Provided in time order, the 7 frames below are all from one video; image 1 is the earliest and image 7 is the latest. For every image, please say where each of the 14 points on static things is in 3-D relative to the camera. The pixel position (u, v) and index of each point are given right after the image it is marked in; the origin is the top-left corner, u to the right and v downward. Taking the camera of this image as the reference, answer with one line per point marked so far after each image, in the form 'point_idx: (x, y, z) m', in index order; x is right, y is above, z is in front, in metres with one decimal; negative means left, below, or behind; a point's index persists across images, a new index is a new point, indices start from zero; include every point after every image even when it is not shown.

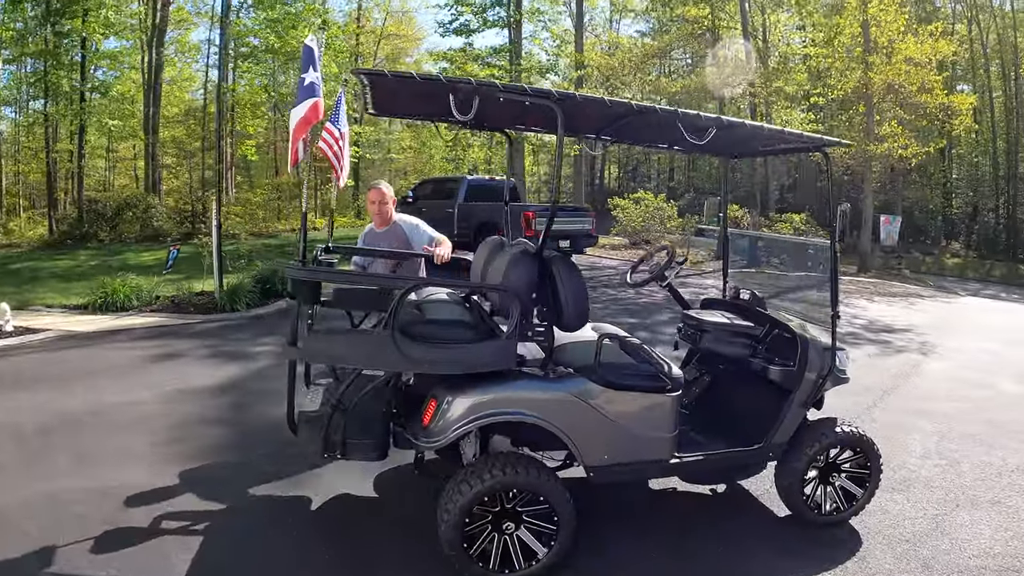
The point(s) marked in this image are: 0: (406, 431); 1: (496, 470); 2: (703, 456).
0: (-0.4, -0.5, +2.5) m
1: (0.0, -0.7, +2.5) m
2: (+0.9, -0.8, +3.1) m
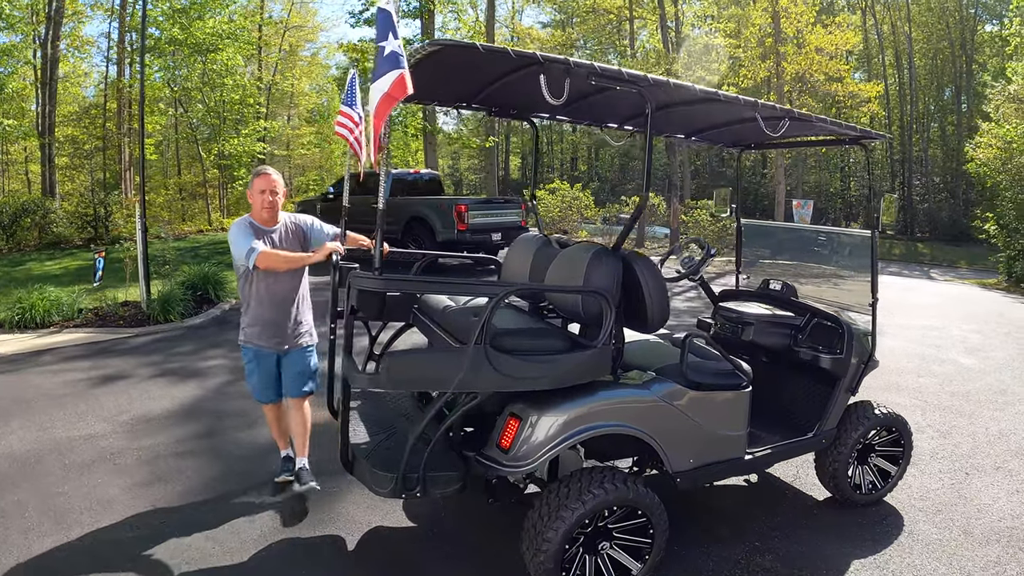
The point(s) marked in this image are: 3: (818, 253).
0: (-0.1, -0.6, +2.3) m
1: (+0.3, -0.7, +2.2) m
2: (+1.1, -0.7, +3.0) m
3: (+1.6, +0.2, +3.7) m
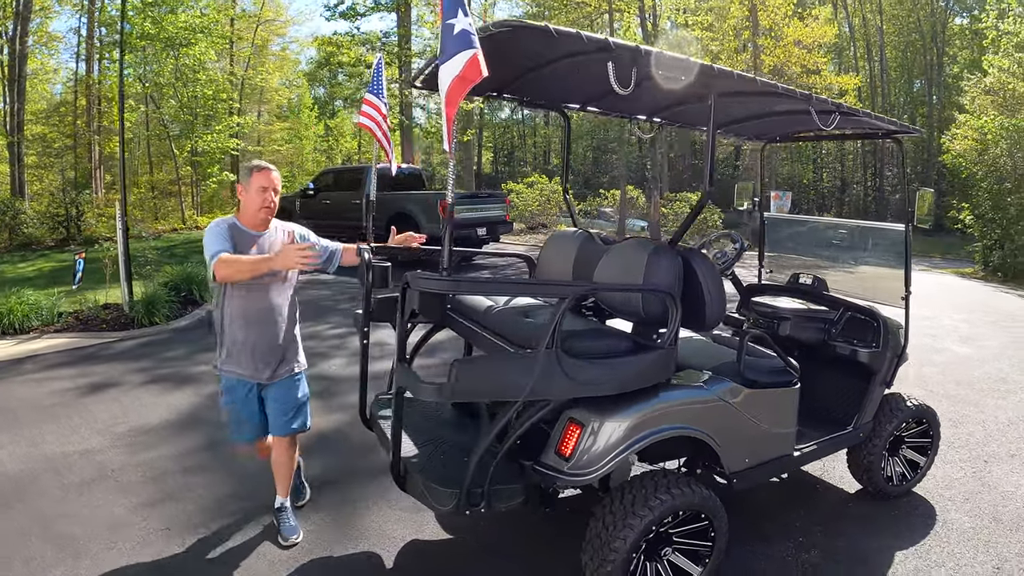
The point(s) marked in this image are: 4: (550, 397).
0: (+0.1, -0.6, +2.2) m
1: (+0.5, -0.7, +2.2) m
2: (+1.3, -0.7, +2.9) m
3: (+1.8, +0.2, +3.6) m
4: (+0.1, -0.3, +1.9) m
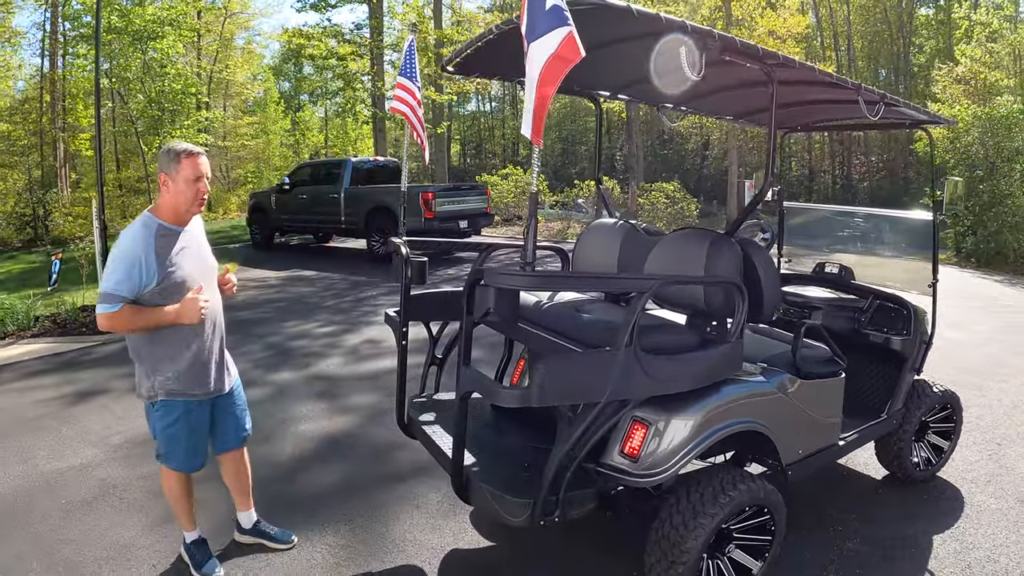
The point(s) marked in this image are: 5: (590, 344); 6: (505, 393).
0: (+0.3, -0.5, +2.2) m
1: (+0.7, -0.6, +2.1) m
2: (+1.5, -0.6, +2.9) m
3: (+1.9, +0.3, +3.7) m
4: (+0.3, -0.3, +1.8) m
5: (+0.2, -0.2, +2.0) m
6: (0.0, -0.3, +1.6) m
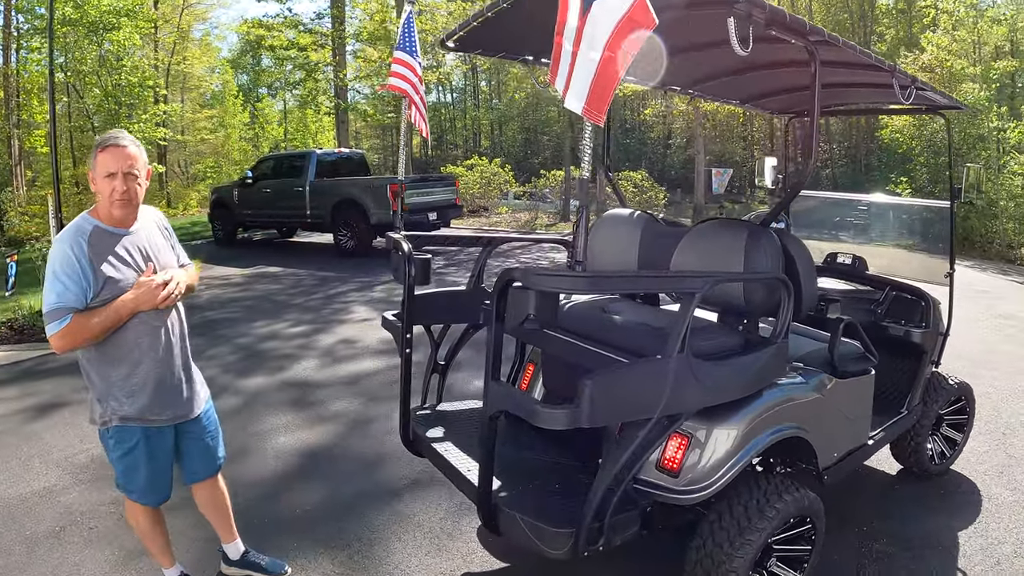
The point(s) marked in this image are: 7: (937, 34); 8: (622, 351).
0: (+0.4, -0.5, +2.0) m
1: (+0.8, -0.6, +2.0) m
2: (+1.6, -0.6, +2.8) m
3: (+1.9, +0.3, +3.6) m
4: (+0.4, -0.3, +1.7) m
5: (+0.3, -0.2, +1.8) m
6: (+0.1, -0.3, +1.4) m
7: (+10.5, +6.3, +16.7) m
8: (+0.3, -0.2, +1.8) m
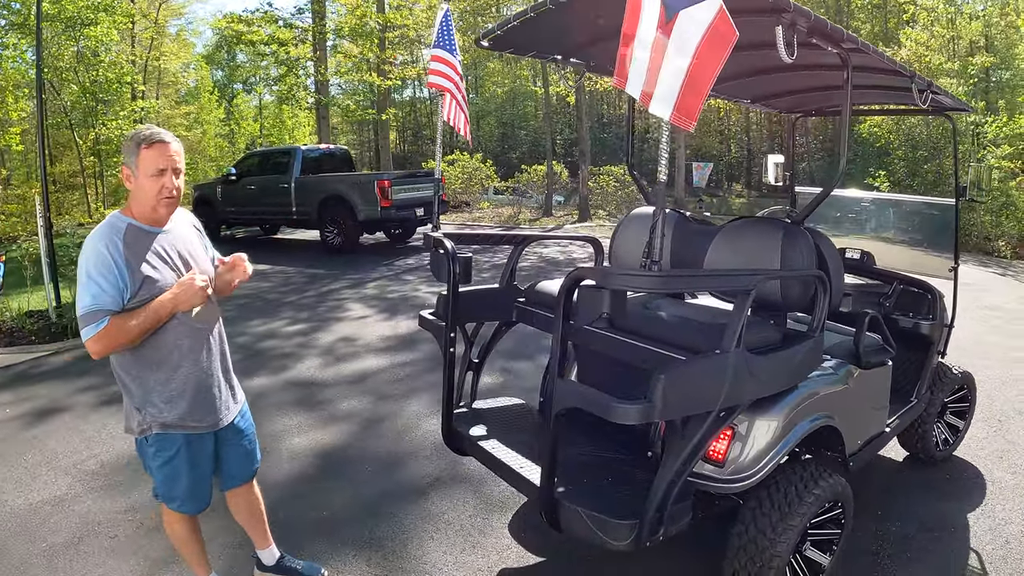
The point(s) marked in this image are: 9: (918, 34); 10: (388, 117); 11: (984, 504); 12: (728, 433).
0: (+0.5, -0.5, +2.1) m
1: (+0.9, -0.6, +2.1) m
2: (+1.7, -0.6, +3.0) m
3: (+2.0, +0.4, +3.7) m
4: (+0.6, -0.3, +1.8) m
5: (+0.5, -0.2, +1.9) m
6: (+0.3, -0.3, +1.5) m
7: (+10.2, +6.5, +17.0) m
8: (+0.5, -0.2, +1.9) m
9: (+10.0, +6.2, +16.5) m
10: (-2.7, +4.1, +16.3) m
11: (+2.3, -1.1, +3.2) m
12: (+0.7, -0.4, +2.1) m
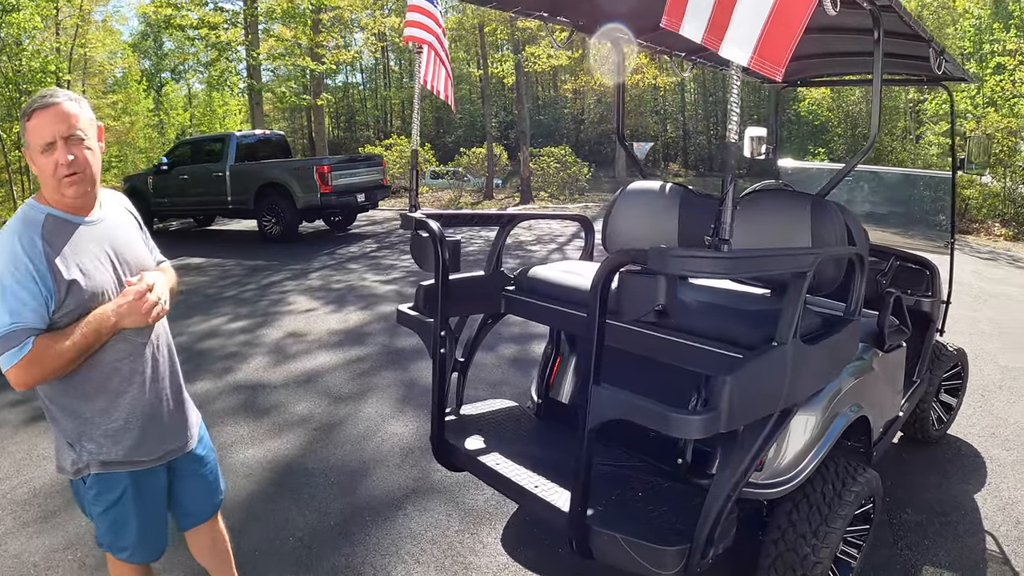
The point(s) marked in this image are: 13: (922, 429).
0: (+0.6, -0.5, +1.9) m
1: (+1.0, -0.6, +1.9) m
2: (+1.6, -0.5, +2.8) m
3: (+1.9, +0.5, +3.6) m
4: (+0.6, -0.3, +1.5) m
5: (+0.5, -0.1, +1.6) m
6: (+0.3, -0.2, +1.3) m
7: (+8.8, +7.1, +17.3) m
8: (+0.5, -0.1, +1.7) m
9: (+8.7, +6.9, +16.8) m
10: (-3.9, +4.3, +15.7) m
11: (+2.2, -0.9, +3.1) m
12: (+0.7, -0.4, +1.8) m
13: (+2.1, -0.7, +3.4) m
